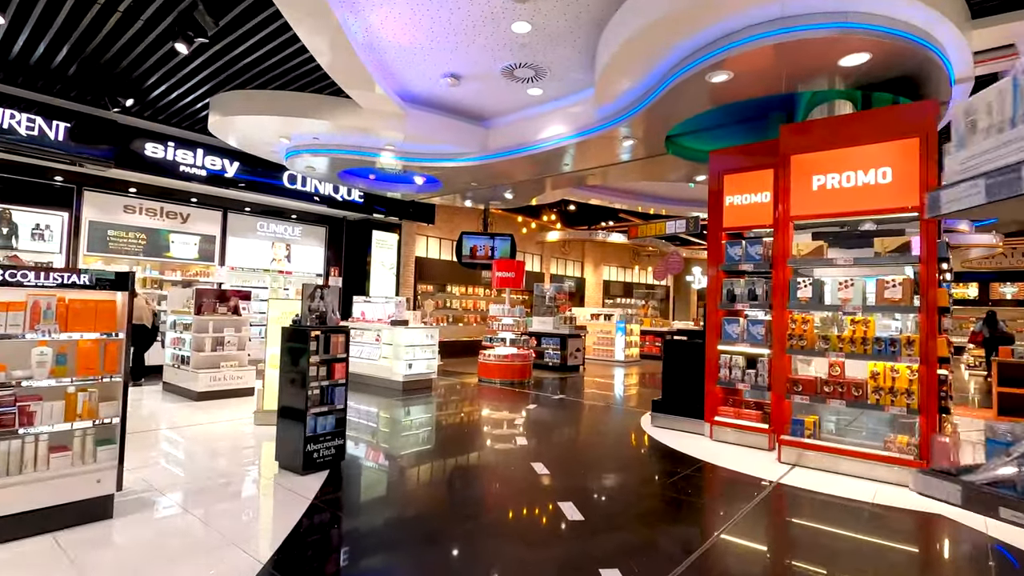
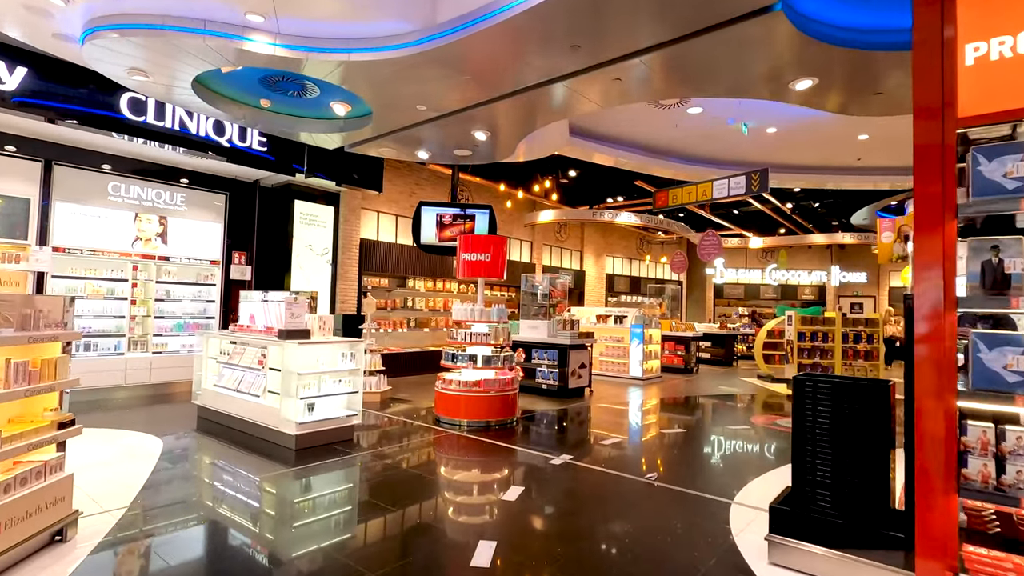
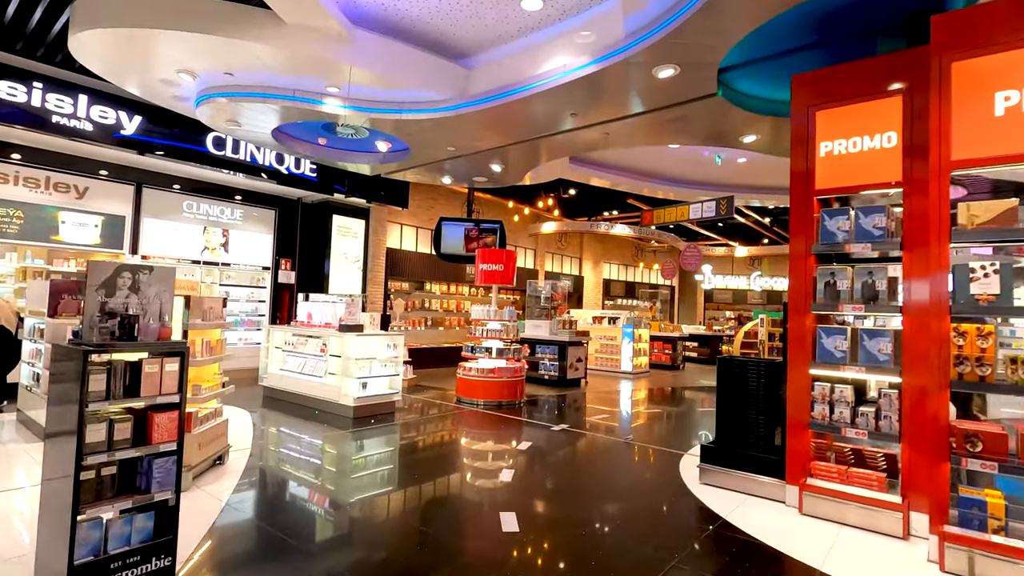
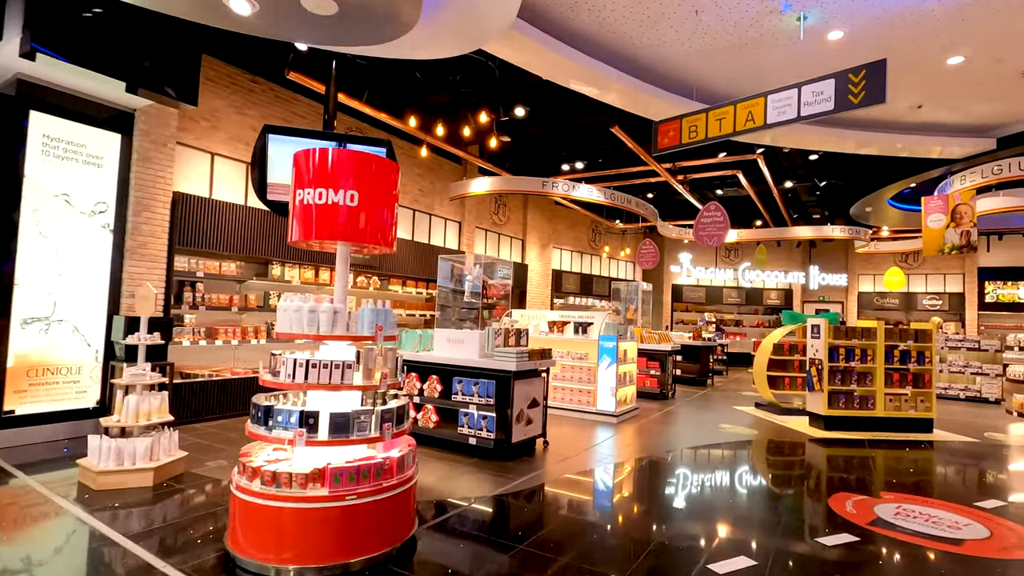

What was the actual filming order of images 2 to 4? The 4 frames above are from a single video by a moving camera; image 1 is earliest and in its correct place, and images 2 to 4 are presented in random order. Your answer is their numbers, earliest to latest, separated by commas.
3, 2, 4
